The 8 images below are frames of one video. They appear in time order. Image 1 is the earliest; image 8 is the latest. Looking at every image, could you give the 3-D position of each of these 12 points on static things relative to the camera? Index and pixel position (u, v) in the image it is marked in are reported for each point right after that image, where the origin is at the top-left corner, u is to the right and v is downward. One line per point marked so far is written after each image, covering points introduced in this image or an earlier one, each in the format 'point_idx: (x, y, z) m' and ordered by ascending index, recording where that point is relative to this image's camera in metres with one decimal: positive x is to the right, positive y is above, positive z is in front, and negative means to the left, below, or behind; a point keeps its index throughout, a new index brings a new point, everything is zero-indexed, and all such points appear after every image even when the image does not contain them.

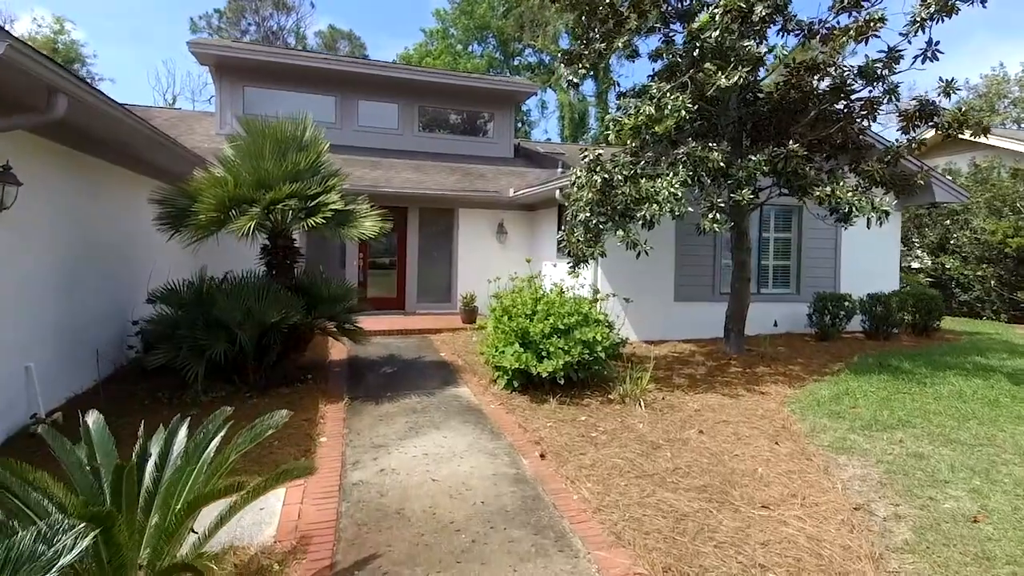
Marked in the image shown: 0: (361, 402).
0: (-1.8, -1.4, +6.3) m
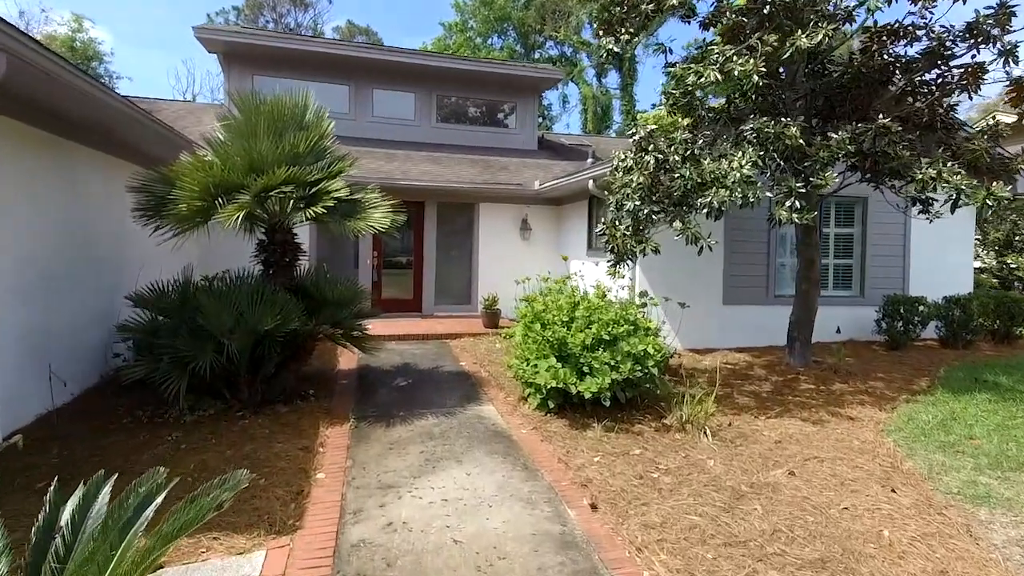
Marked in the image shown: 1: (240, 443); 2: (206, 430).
0: (-1.4, -1.4, +5.3) m
1: (-2.5, -1.4, +4.8) m
2: (-3.0, -1.4, +5.2) m
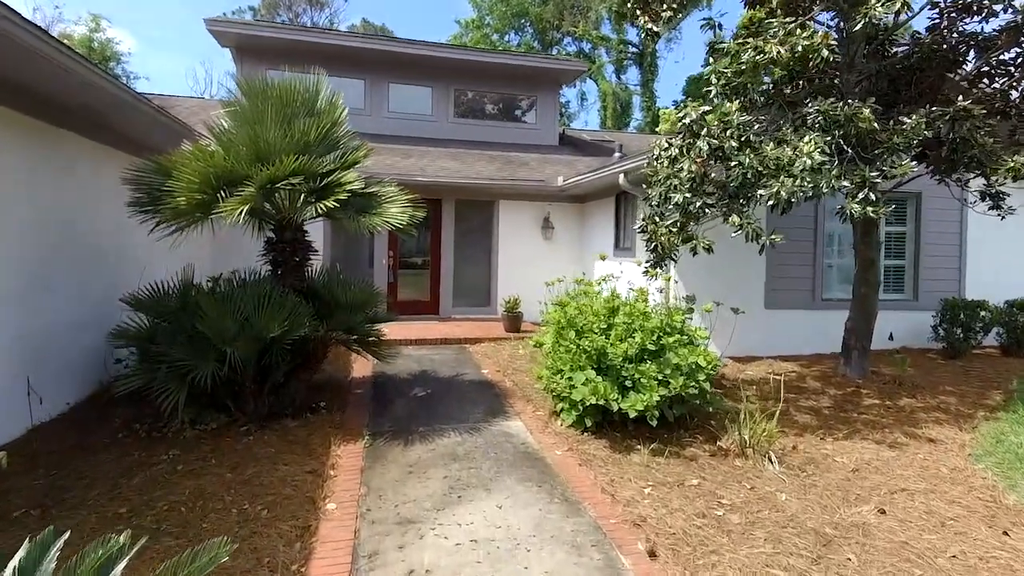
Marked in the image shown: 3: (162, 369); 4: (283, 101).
0: (-1.2, -1.4, +4.8) m
1: (-2.2, -1.5, +4.3) m
2: (-2.7, -1.4, +4.7) m
3: (-3.2, -0.7, +4.7) m
4: (-2.3, +1.9, +5.2) m
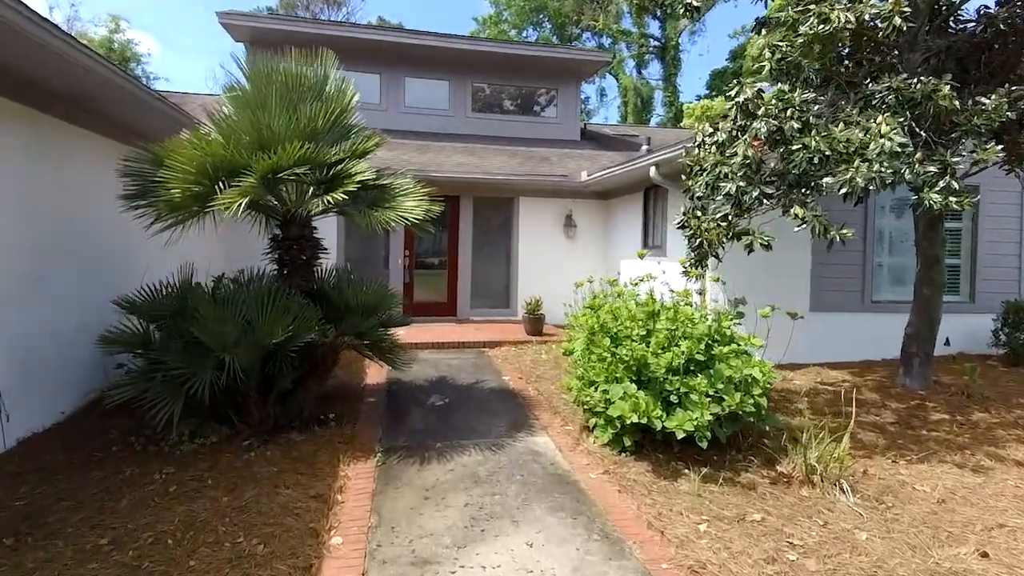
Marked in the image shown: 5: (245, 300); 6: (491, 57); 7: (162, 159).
0: (-0.9, -1.4, +4.3) m
1: (-2.0, -1.5, +3.9) m
2: (-2.5, -1.4, +4.2) m
3: (-2.9, -0.7, +4.3) m
4: (-2.1, +1.9, +4.8) m
5: (-2.3, -0.1, +4.5) m
6: (-0.5, +5.7, +12.8) m
7: (-2.9, +1.1, +4.3) m
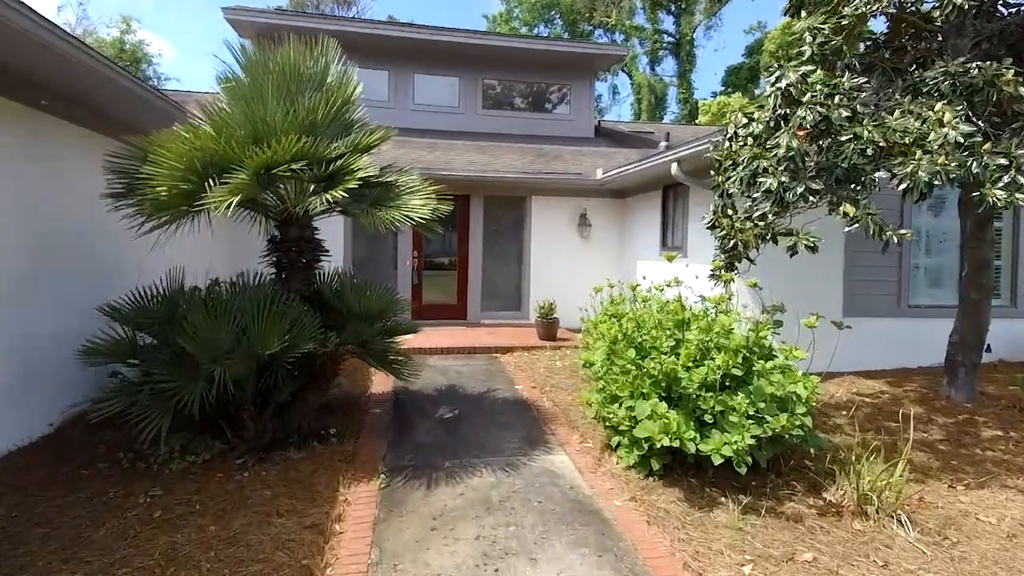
0: (-0.8, -1.5, +4.0) m
1: (-1.9, -1.5, +3.5) m
2: (-2.4, -1.5, +3.9) m
3: (-2.8, -0.8, +4.0) m
4: (-1.9, +1.8, +4.5) m
5: (-2.2, -0.2, +4.2) m
6: (-0.2, +5.6, +12.4) m
7: (-2.8, +1.0, +4.0) m
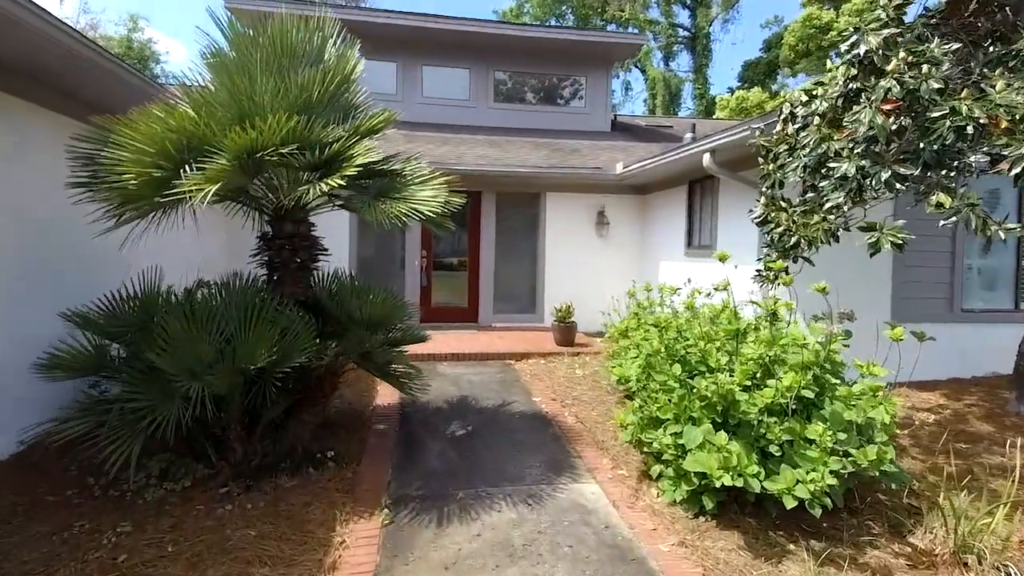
0: (-0.6, -1.5, +3.4) m
1: (-1.7, -1.5, +3.0) m
2: (-2.2, -1.5, +3.4) m
3: (-2.6, -0.8, +3.5) m
4: (-1.8, +1.8, +3.9) m
5: (-2.0, -0.2, +3.7) m
6: (+0.1, +5.6, +11.9) m
7: (-2.6, +1.0, +3.4) m
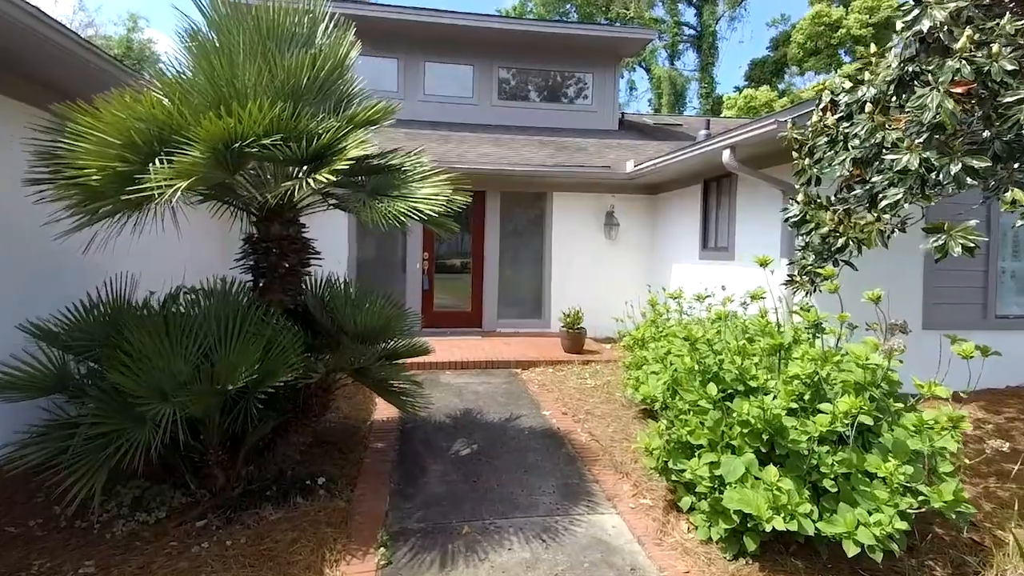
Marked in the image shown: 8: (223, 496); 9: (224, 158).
0: (-0.6, -1.6, +3.0) m
1: (-1.7, -1.6, +2.6) m
2: (-2.2, -1.6, +3.0) m
3: (-2.6, -0.9, +3.1) m
4: (-1.7, +1.7, +3.5) m
5: (-1.9, -0.2, +3.3) m
6: (+0.2, +5.5, +11.5) m
7: (-2.5, +0.9, +3.0) m
8: (-2.0, -1.4, +3.5) m
9: (-1.6, +0.7, +3.0) m
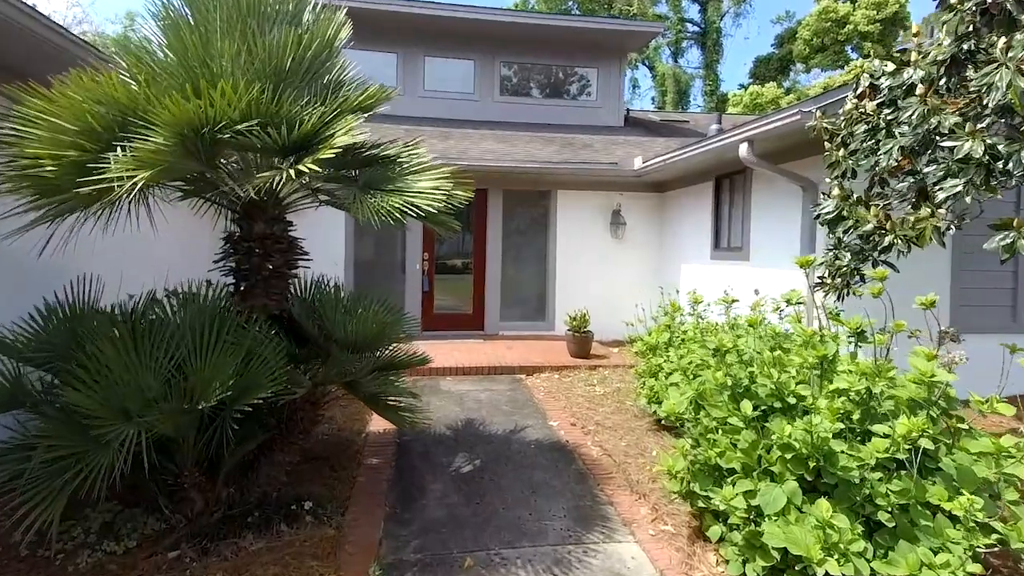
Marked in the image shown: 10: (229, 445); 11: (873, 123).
0: (-0.5, -1.6, +2.7) m
1: (-1.6, -1.6, +2.2) m
2: (-2.1, -1.6, +2.6) m
3: (-2.5, -0.9, +2.7) m
4: (-1.6, +1.7, +3.2) m
5: (-1.9, -0.3, +2.9) m
6: (+0.2, +5.5, +11.1) m
7: (-2.5, +0.9, +2.7) m
8: (-1.9, -1.4, +3.2) m
9: (-1.6, +0.7, +2.6) m
10: (-1.7, -0.9, +3.1) m
11: (+2.2, +1.0, +3.3) m
